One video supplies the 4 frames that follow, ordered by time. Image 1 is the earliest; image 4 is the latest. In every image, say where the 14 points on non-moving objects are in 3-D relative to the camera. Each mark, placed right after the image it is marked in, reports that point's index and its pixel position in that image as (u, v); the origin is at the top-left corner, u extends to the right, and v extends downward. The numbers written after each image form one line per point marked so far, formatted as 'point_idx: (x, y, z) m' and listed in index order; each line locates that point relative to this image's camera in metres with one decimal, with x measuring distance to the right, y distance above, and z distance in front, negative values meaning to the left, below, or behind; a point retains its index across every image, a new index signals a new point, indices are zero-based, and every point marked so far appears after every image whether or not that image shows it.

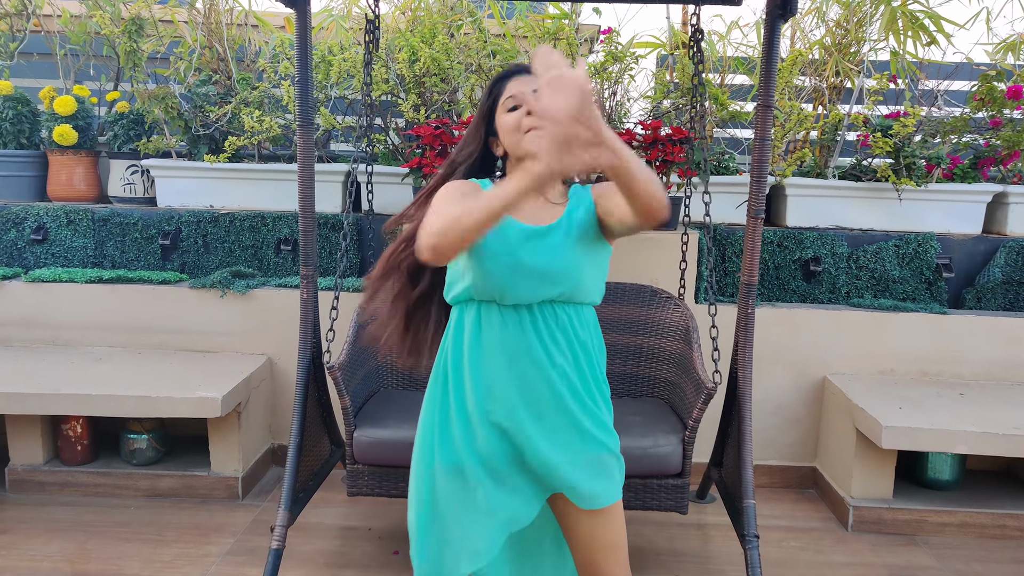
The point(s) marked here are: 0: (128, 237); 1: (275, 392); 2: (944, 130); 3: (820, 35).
0: (-1.2, +0.2, +2.7) m
1: (-0.7, -0.3, +2.5) m
2: (+1.3, +0.5, +2.7) m
3: (+1.0, +0.8, +2.8) m
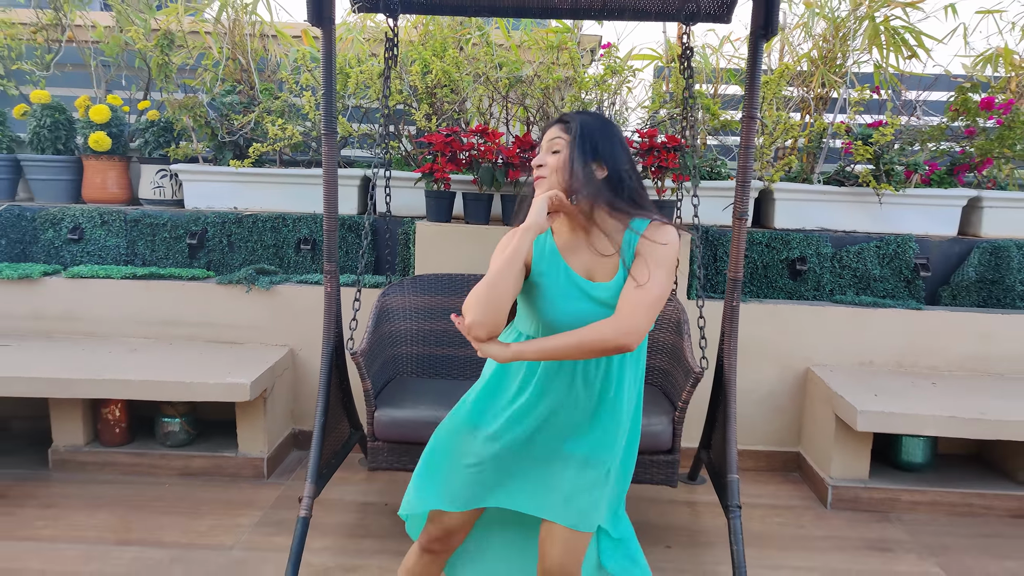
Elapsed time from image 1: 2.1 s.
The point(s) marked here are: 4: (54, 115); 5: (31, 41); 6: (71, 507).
0: (-1.1, +0.2, +2.9) m
1: (-0.6, -0.3, +2.7) m
2: (+1.3, +0.5, +2.9) m
3: (+1.0, +0.8, +3.0) m
4: (-1.5, +0.6, +3.0) m
5: (-1.7, +0.9, +3.1) m
6: (-1.1, -0.5, +2.3) m
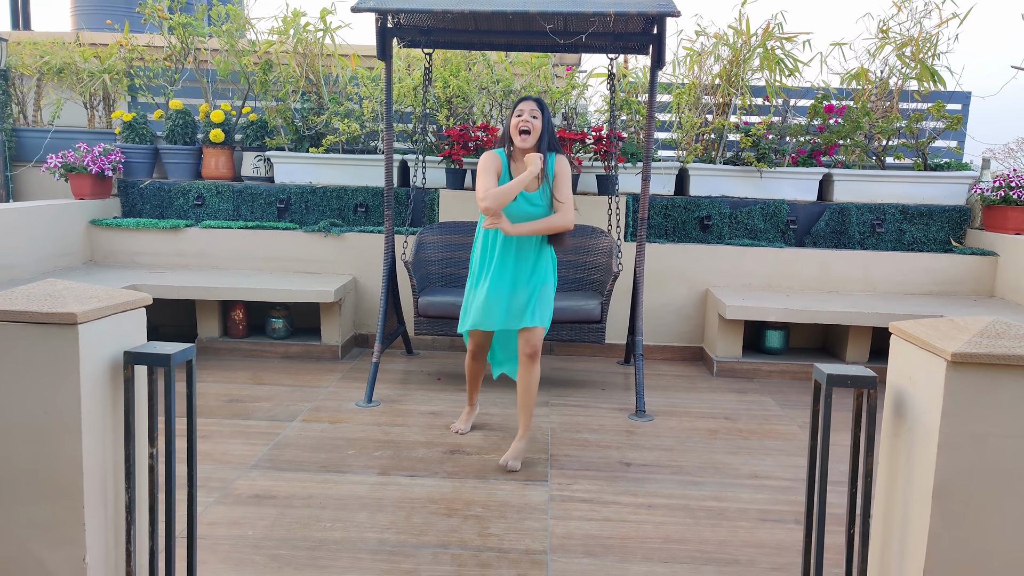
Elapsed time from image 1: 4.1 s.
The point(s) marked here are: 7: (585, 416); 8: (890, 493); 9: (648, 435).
0: (-1.2, +0.4, +4.1) m
1: (-0.7, -0.1, +3.9) m
2: (+1.3, +0.7, +4.1) m
3: (+1.0, +1.0, +4.2) m
4: (-1.5, +0.8, +4.2) m
5: (-1.7, +1.1, +4.3) m
6: (-1.1, -0.3, +3.5) m
7: (+0.2, -0.4, +3.0) m
8: (+0.6, -0.3, +1.3) m
9: (+0.4, -0.5, +2.8) m
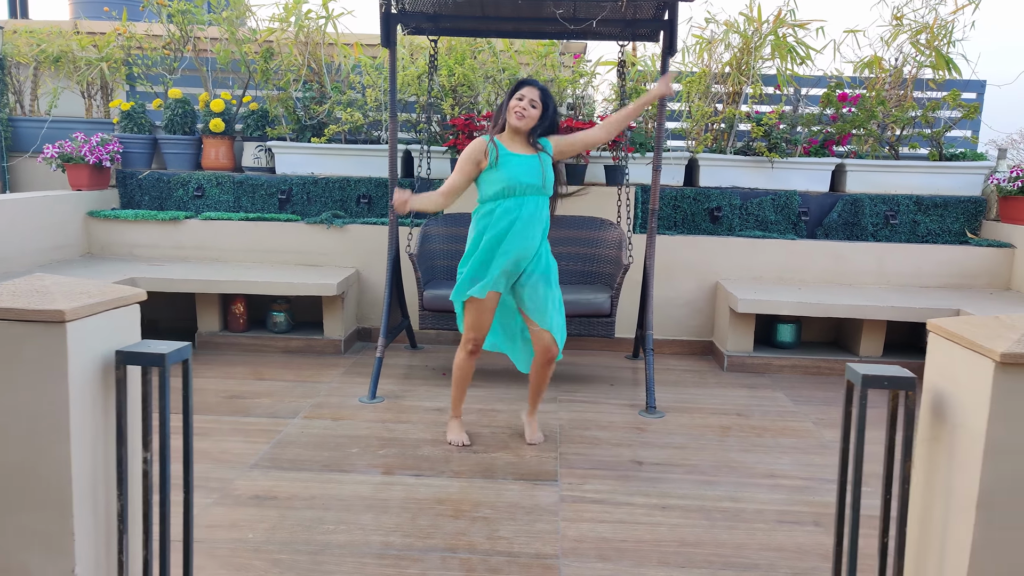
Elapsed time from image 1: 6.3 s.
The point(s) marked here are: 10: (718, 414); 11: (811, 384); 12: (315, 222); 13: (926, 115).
0: (-1.1, +0.4, +4.0) m
1: (-0.6, 0.0, +3.8) m
2: (+1.3, +0.7, +4.0) m
3: (+1.0, +1.1, +4.1) m
4: (-1.5, +0.8, +4.1) m
5: (-1.7, +1.1, +4.2) m
6: (-1.1, -0.3, +3.4) m
7: (+0.3, -0.4, +2.9) m
8: (+0.6, -0.3, +1.2) m
9: (+0.4, -0.4, +2.7) m
10: (+0.7, -0.4, +2.9) m
11: (+1.1, -0.4, +3.3) m
12: (-0.8, +0.3, +3.7) m
13: (+1.8, +0.7, +3.9) m
